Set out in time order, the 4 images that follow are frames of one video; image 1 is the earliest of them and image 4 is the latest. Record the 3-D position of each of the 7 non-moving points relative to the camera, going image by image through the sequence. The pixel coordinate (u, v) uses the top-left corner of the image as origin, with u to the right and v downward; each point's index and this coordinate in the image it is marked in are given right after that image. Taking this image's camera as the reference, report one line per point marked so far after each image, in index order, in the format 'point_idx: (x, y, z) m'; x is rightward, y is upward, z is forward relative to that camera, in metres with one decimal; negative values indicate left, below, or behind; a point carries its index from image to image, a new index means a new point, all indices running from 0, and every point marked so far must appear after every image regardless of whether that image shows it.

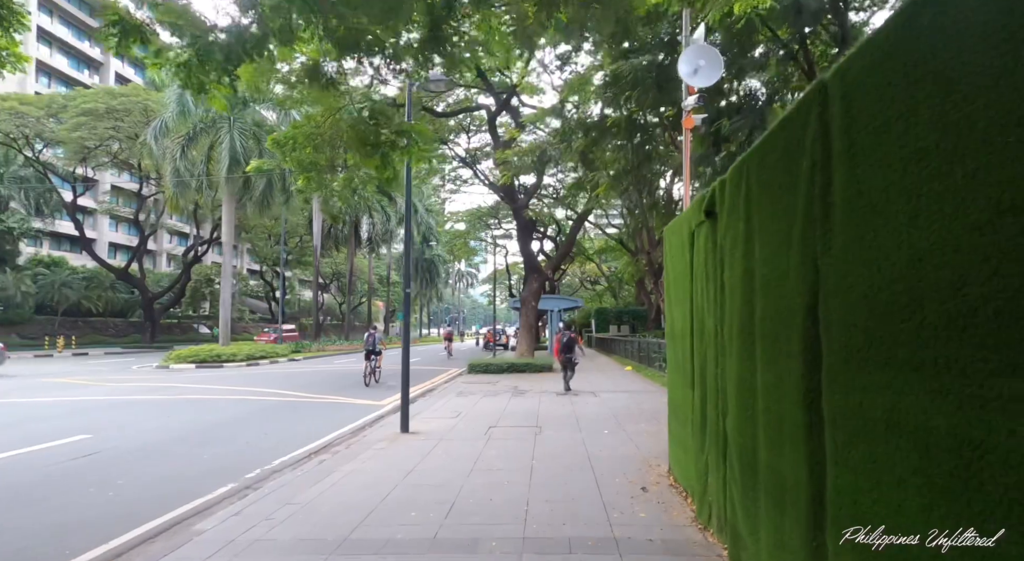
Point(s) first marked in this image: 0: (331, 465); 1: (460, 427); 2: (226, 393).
0: (-2.1, -2.1, +6.4) m
1: (-0.8, -2.3, +8.8) m
2: (-8.5, -3.4, +16.8) m
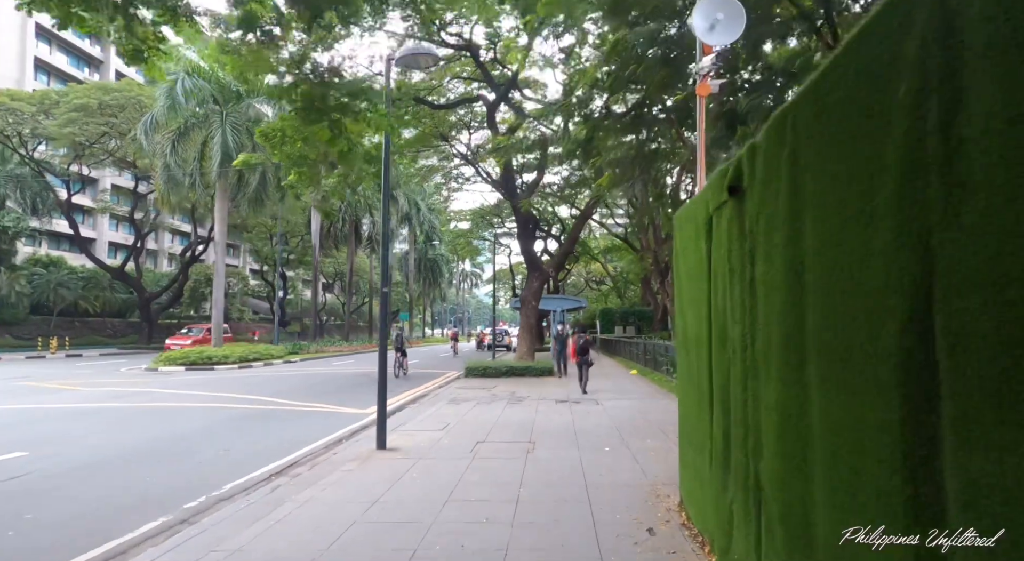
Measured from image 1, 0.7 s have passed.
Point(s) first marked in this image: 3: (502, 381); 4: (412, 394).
0: (-2.2, -2.1, +5.6) m
1: (-1.0, -2.3, +7.9) m
2: (-8.6, -3.3, +15.9) m
3: (-0.3, -3.1, +17.4) m
4: (-2.5, -2.9, +14.2) m
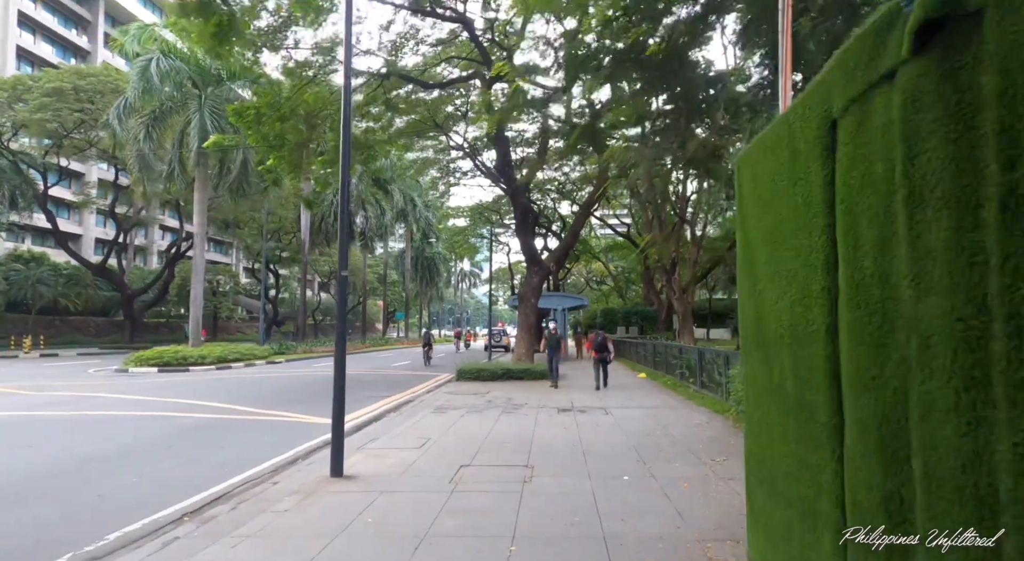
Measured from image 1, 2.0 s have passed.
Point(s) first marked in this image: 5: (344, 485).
0: (-2.3, -1.9, +3.9) m
1: (-1.1, -2.1, +6.3) m
2: (-8.7, -3.1, +14.3) m
3: (-0.4, -2.9, +15.8) m
4: (-2.6, -2.7, +12.6) m
5: (-1.6, -2.0, +5.5) m
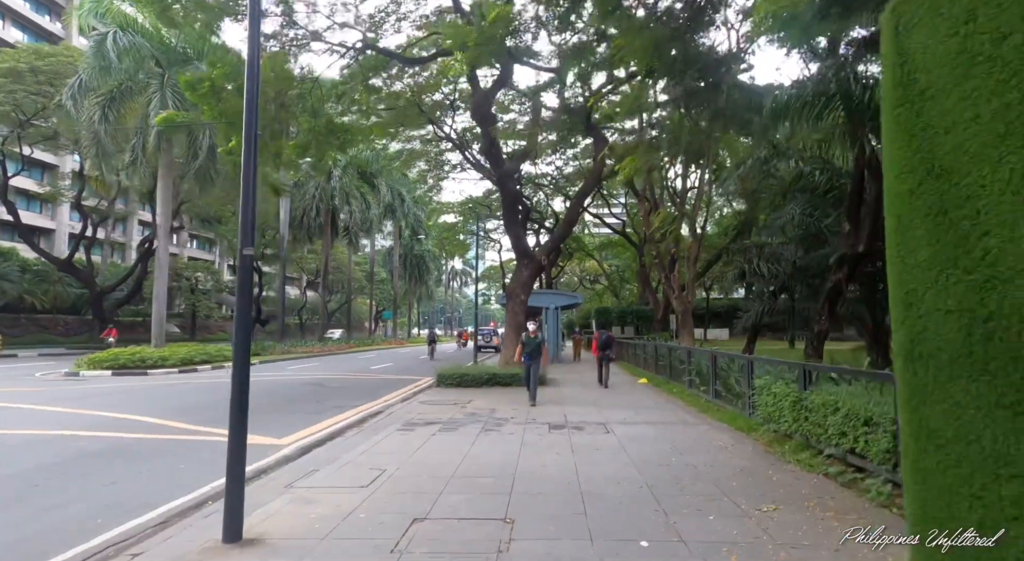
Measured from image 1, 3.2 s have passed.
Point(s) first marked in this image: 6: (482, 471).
0: (-2.5, -1.8, +2.2) m
1: (-1.3, -2.0, +4.6) m
2: (-9.0, -3.0, +12.5) m
3: (-0.8, -2.8, +14.0) m
4: (-2.9, -2.6, +10.8) m
5: (-1.9, -1.9, +3.8) m
6: (-0.3, -2.1, +6.1) m
